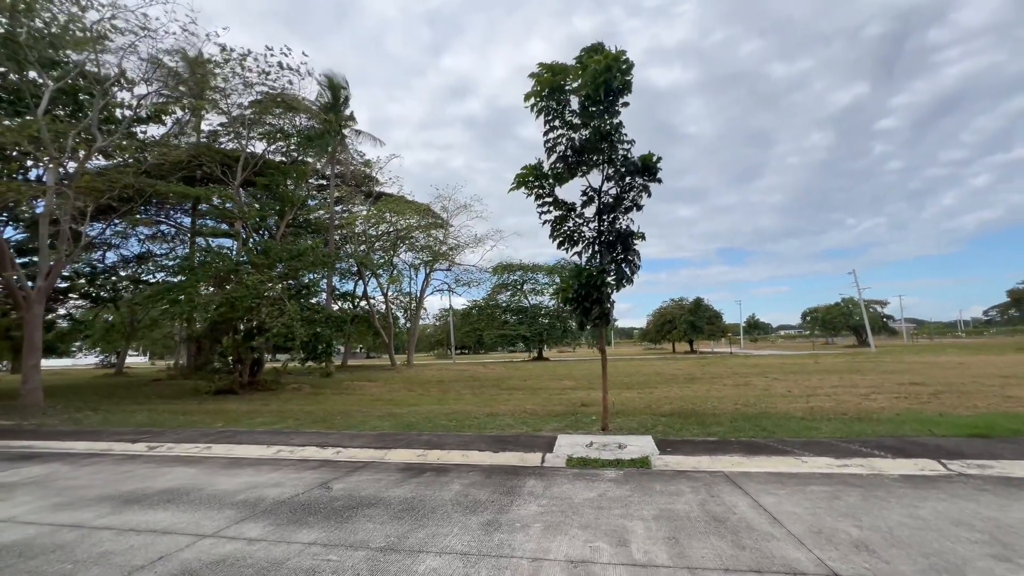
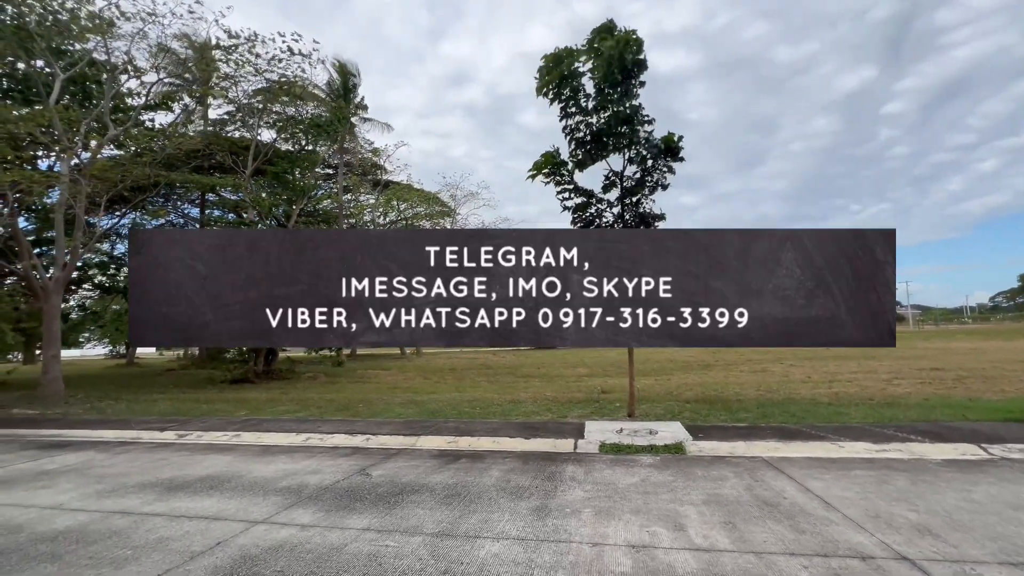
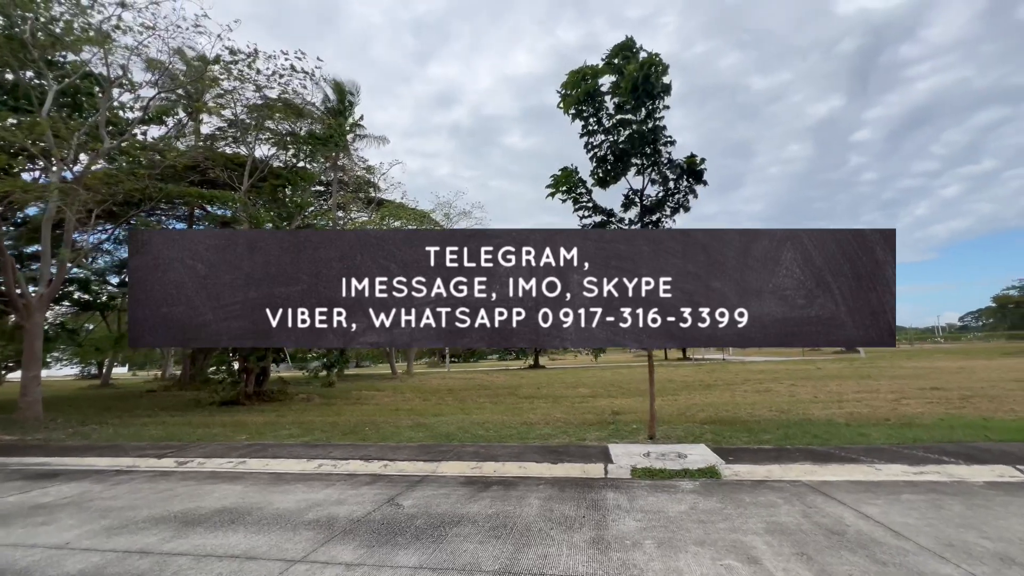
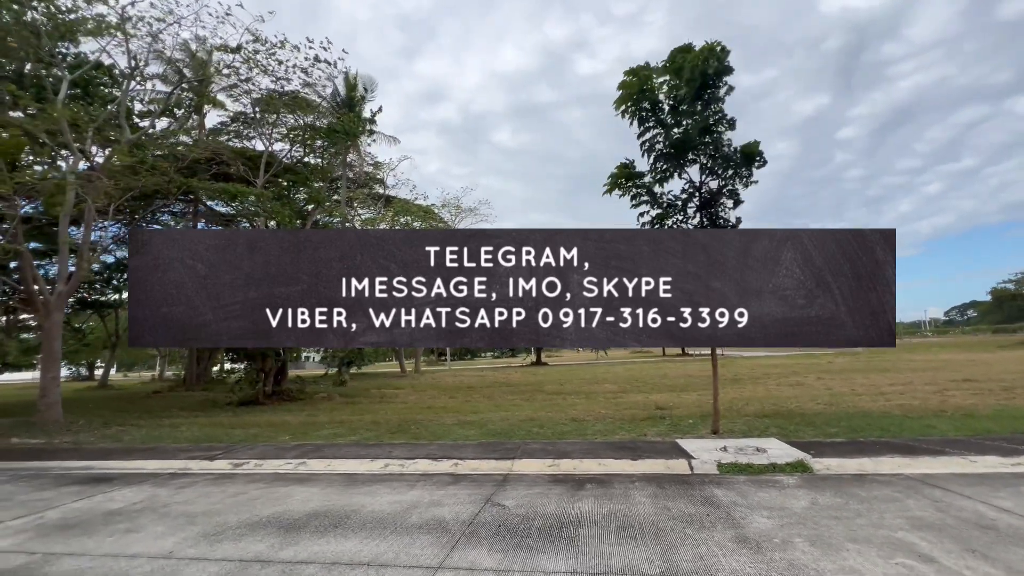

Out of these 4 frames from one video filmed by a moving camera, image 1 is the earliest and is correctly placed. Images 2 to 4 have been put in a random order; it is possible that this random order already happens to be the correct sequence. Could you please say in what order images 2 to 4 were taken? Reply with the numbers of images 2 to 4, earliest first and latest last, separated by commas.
2, 3, 4
